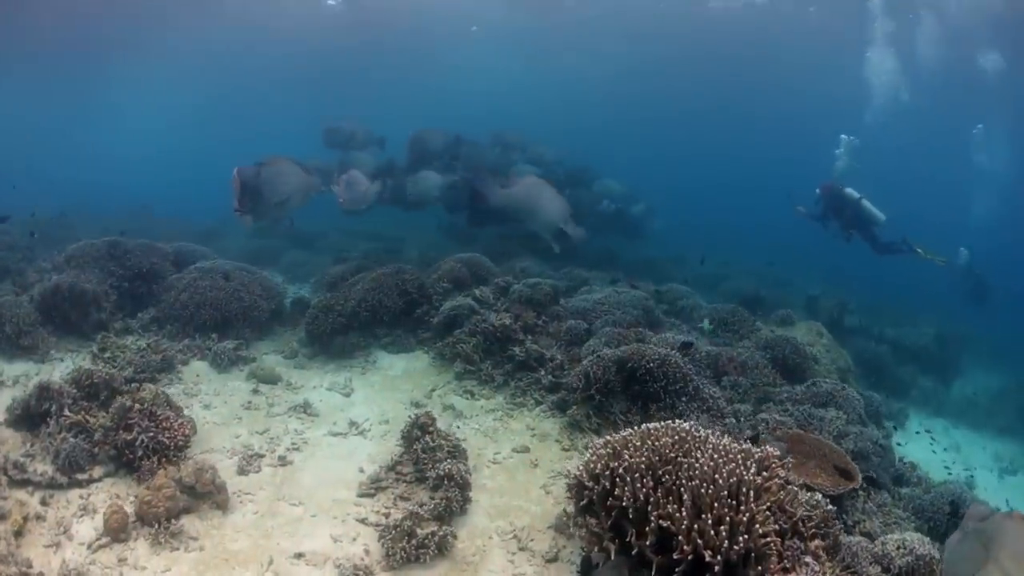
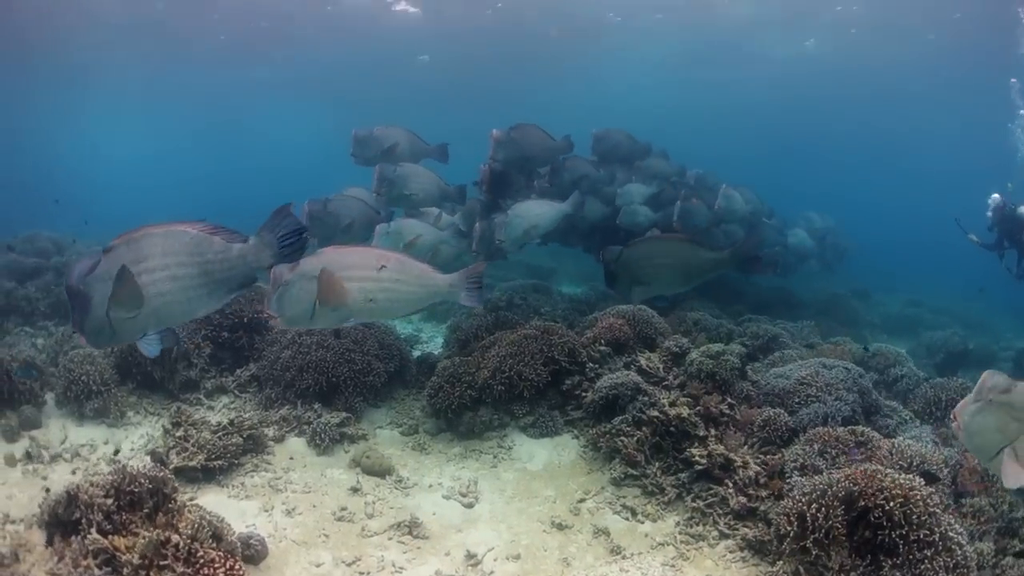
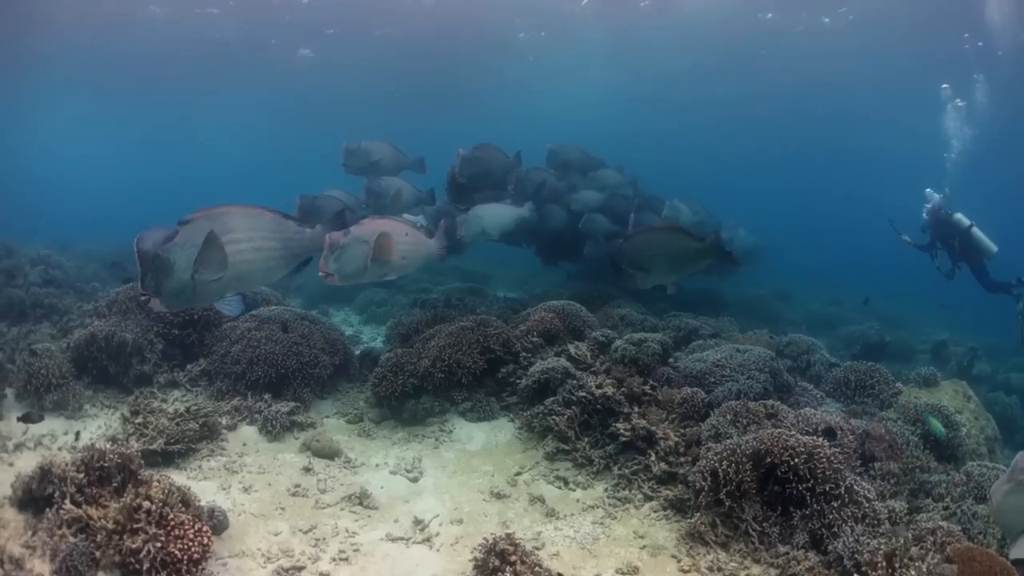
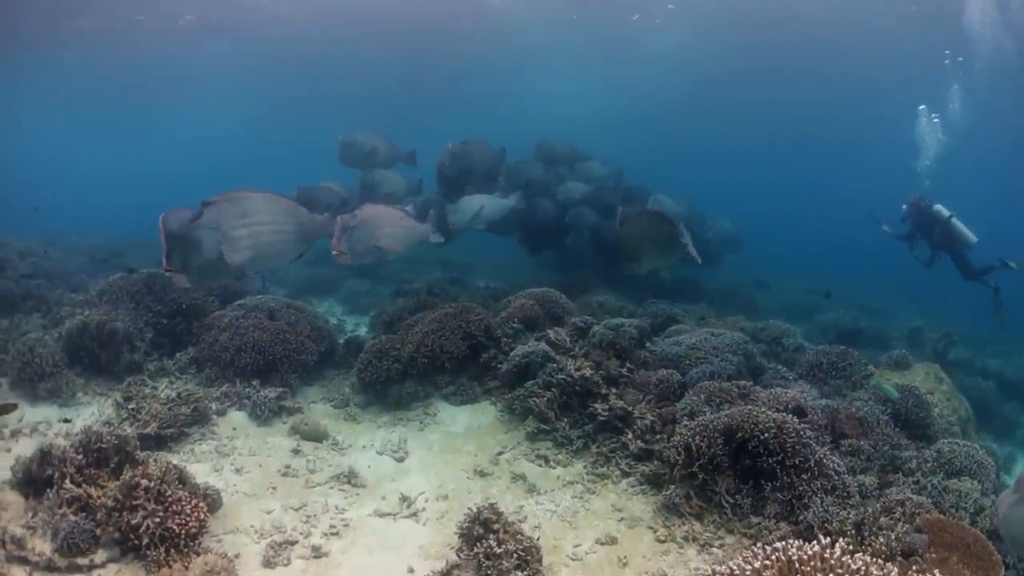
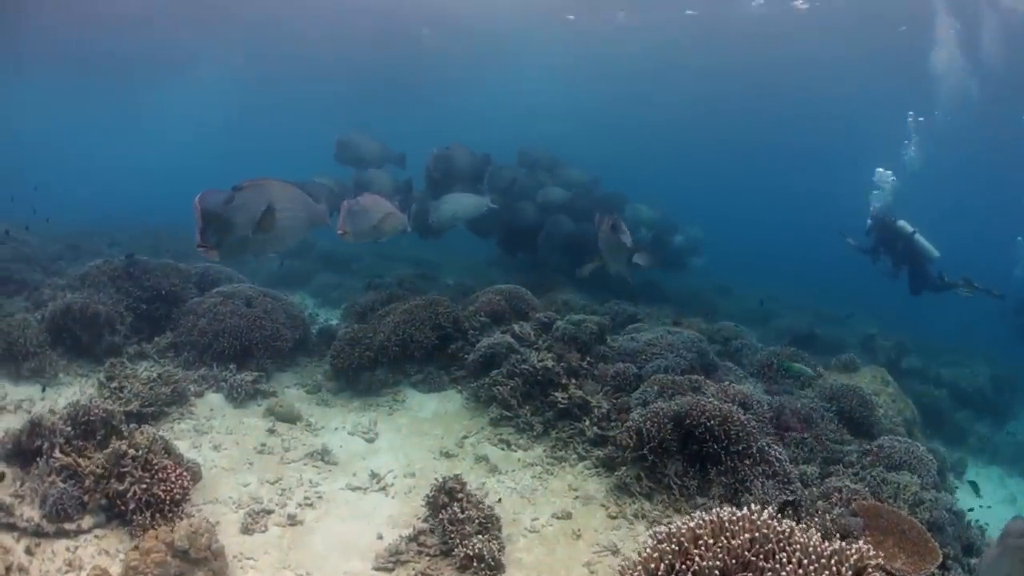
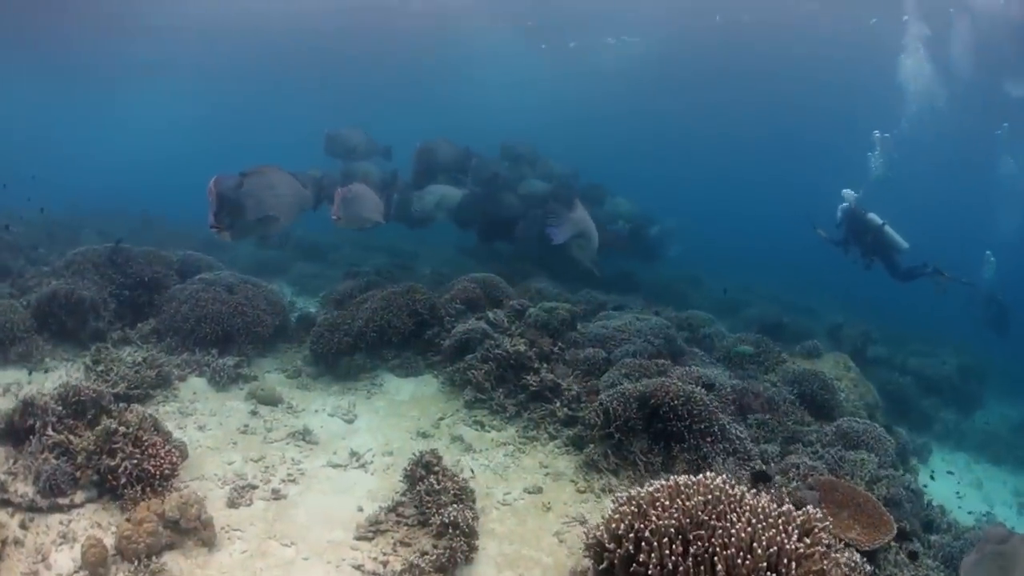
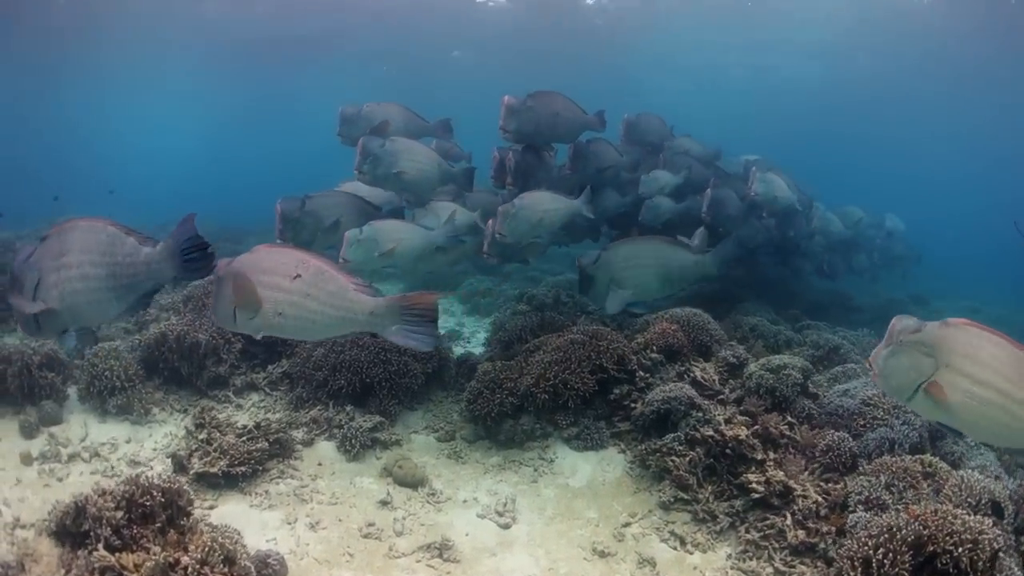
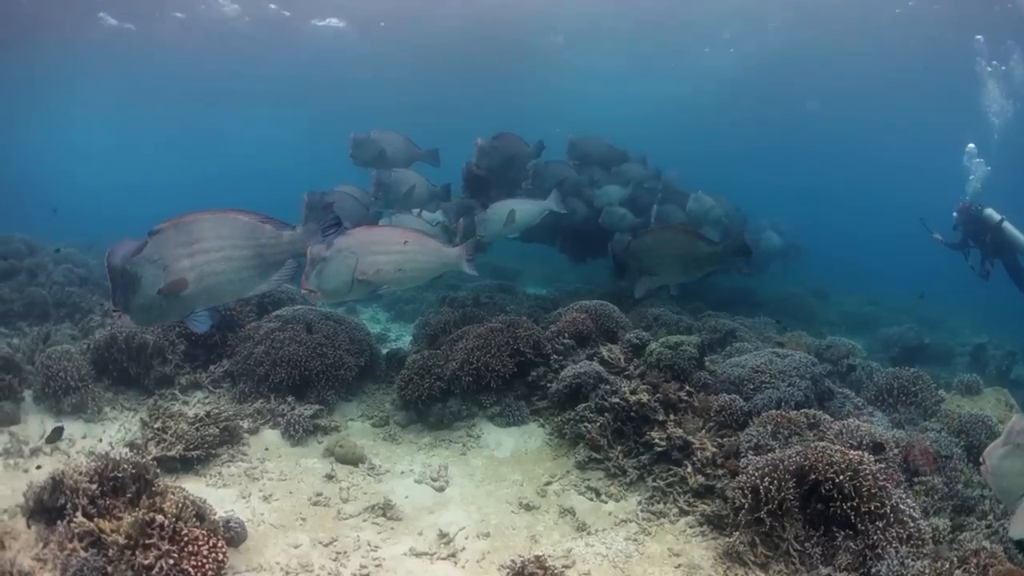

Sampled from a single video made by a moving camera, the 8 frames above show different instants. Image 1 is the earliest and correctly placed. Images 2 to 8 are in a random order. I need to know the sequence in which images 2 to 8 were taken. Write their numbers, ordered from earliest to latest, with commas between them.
6, 5, 4, 3, 8, 2, 7
